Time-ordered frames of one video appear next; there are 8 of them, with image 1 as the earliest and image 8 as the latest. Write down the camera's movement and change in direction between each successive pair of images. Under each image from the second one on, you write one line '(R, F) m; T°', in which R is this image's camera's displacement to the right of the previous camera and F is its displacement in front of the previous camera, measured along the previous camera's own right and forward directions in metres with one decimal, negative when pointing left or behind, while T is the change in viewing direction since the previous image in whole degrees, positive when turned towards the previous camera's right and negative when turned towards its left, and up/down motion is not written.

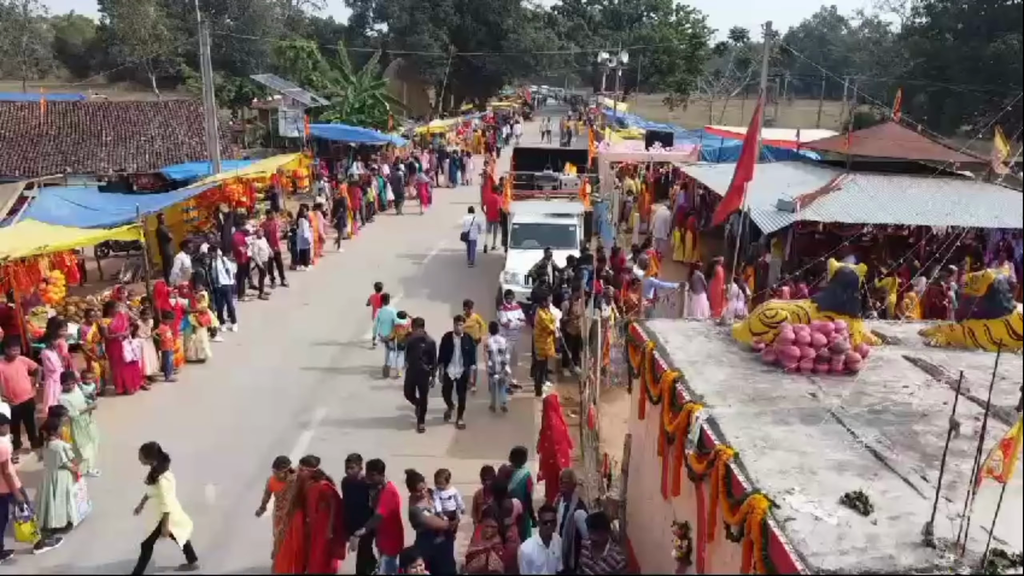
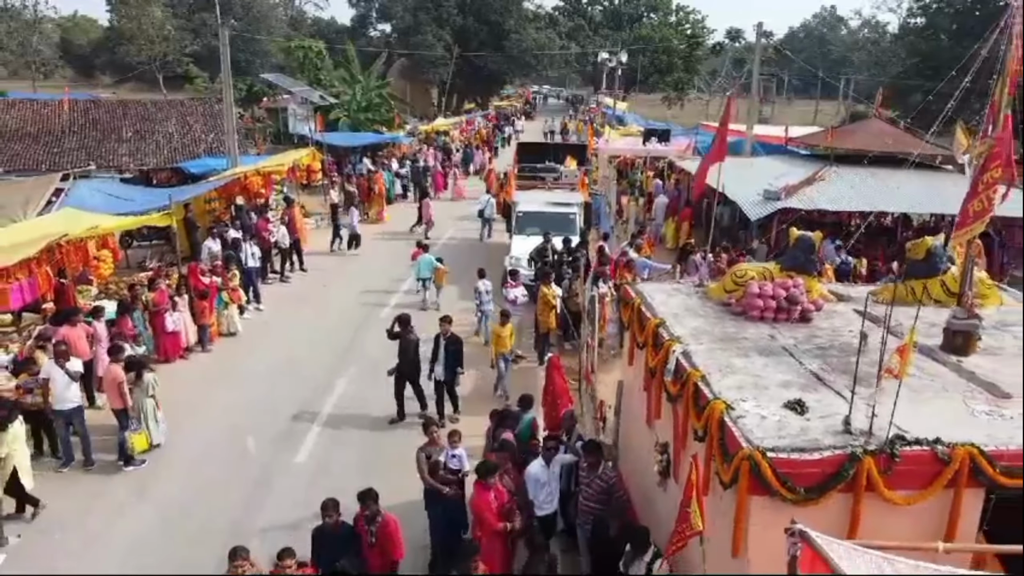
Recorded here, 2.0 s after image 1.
(-0.1, -1.1) m; 0°
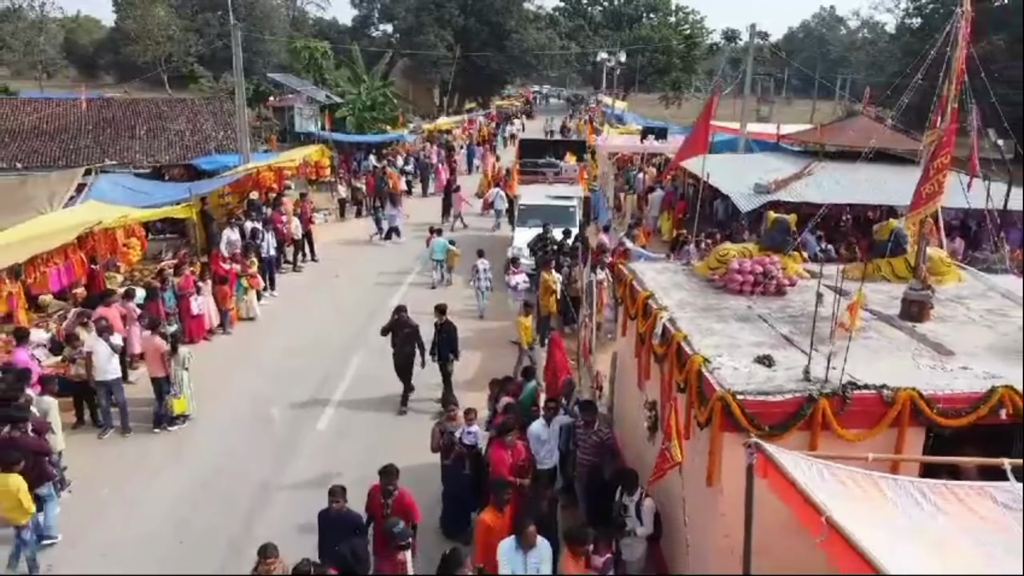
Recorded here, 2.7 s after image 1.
(0.0, -0.8) m; 0°
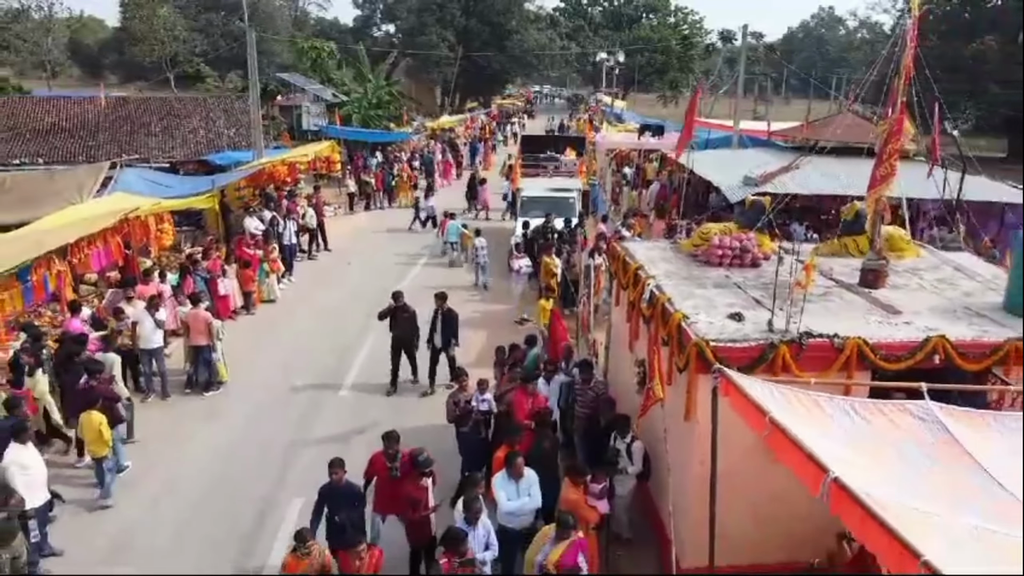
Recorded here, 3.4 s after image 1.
(-0.1, -1.0) m; 0°
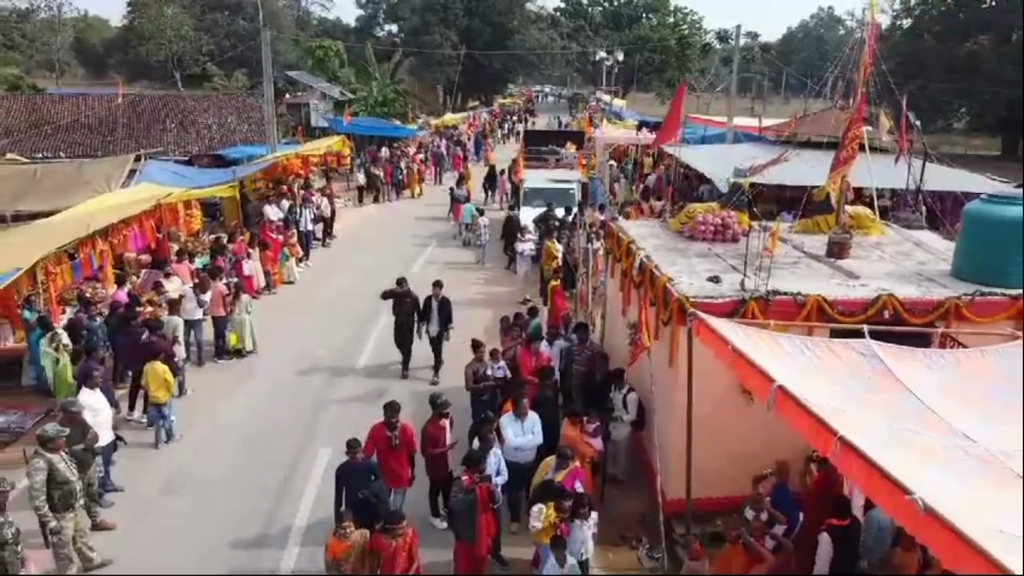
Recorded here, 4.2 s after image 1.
(-0.1, -1.1) m; 0°
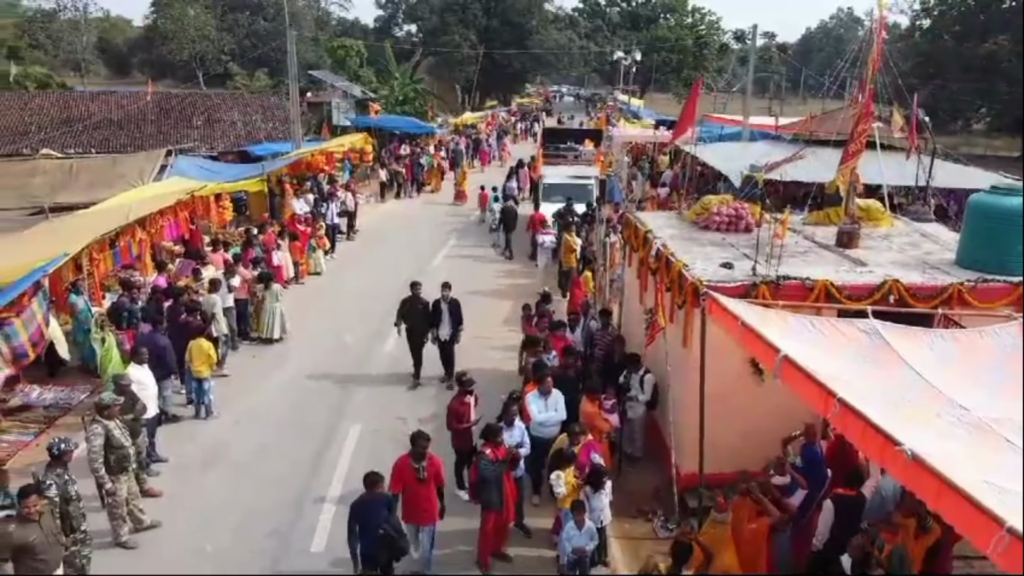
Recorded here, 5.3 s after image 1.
(-0.1, -0.5) m; -1°
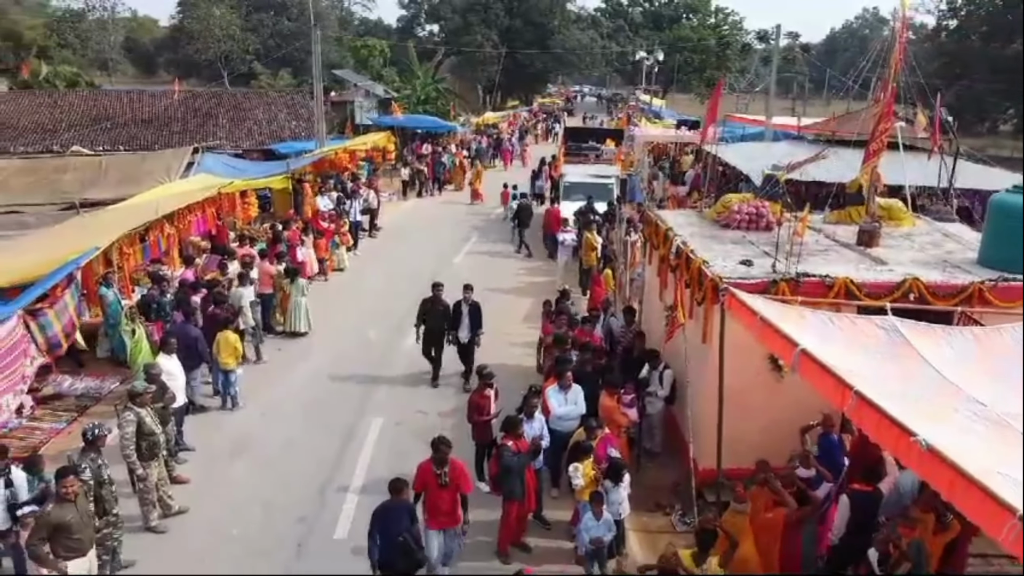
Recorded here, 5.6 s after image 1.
(0.0, -0.1) m; -1°
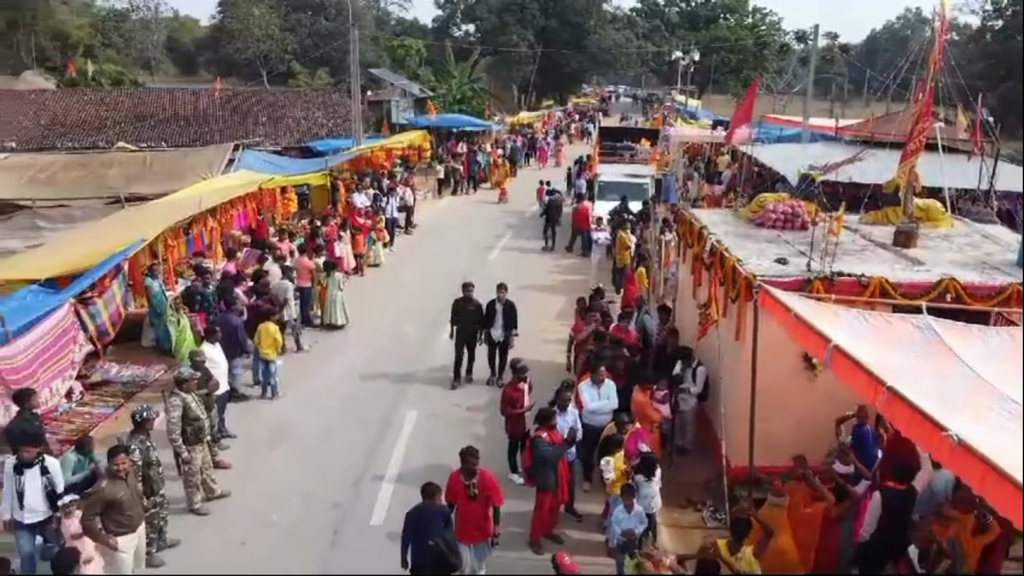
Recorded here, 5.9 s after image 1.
(0.0, -0.1) m; -2°
